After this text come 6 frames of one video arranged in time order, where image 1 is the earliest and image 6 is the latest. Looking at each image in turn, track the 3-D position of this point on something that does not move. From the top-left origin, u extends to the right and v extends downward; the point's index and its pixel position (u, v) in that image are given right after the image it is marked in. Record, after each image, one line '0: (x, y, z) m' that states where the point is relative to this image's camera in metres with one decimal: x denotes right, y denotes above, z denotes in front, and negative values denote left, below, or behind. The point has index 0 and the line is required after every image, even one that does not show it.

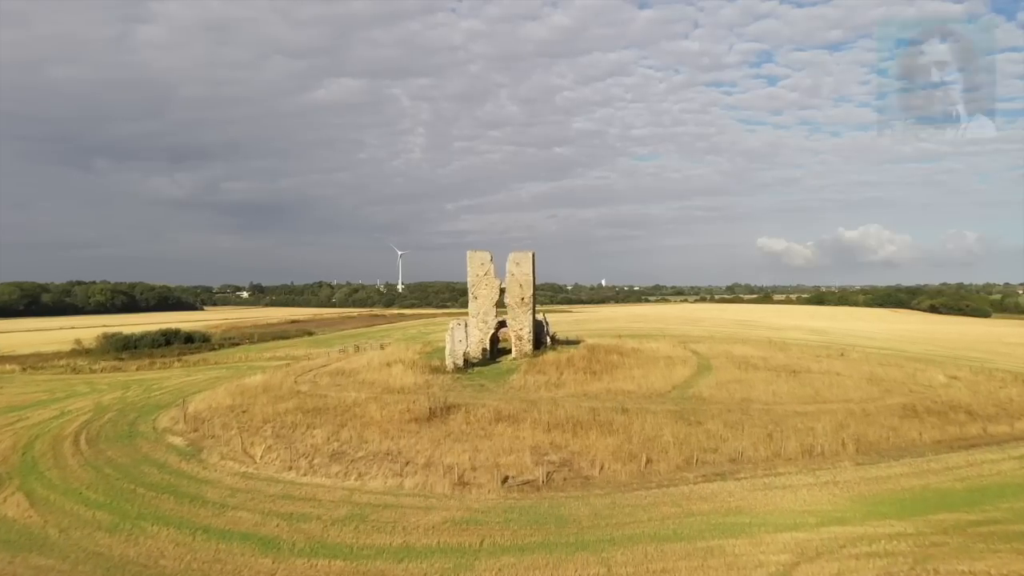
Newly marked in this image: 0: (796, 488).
0: (+5.2, -3.7, +15.3) m
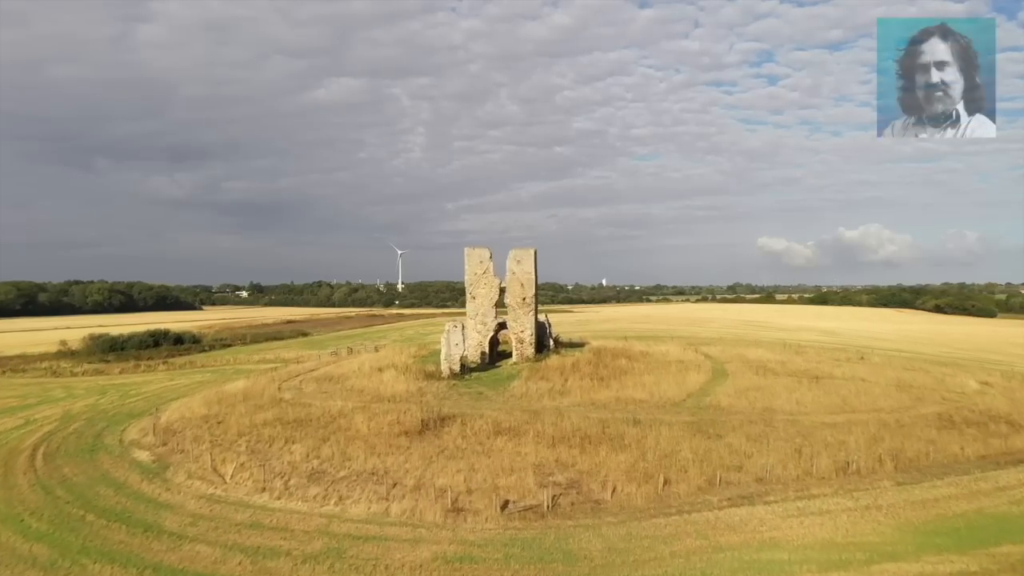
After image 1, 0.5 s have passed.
0: (+5.2, -3.7, +13.5) m
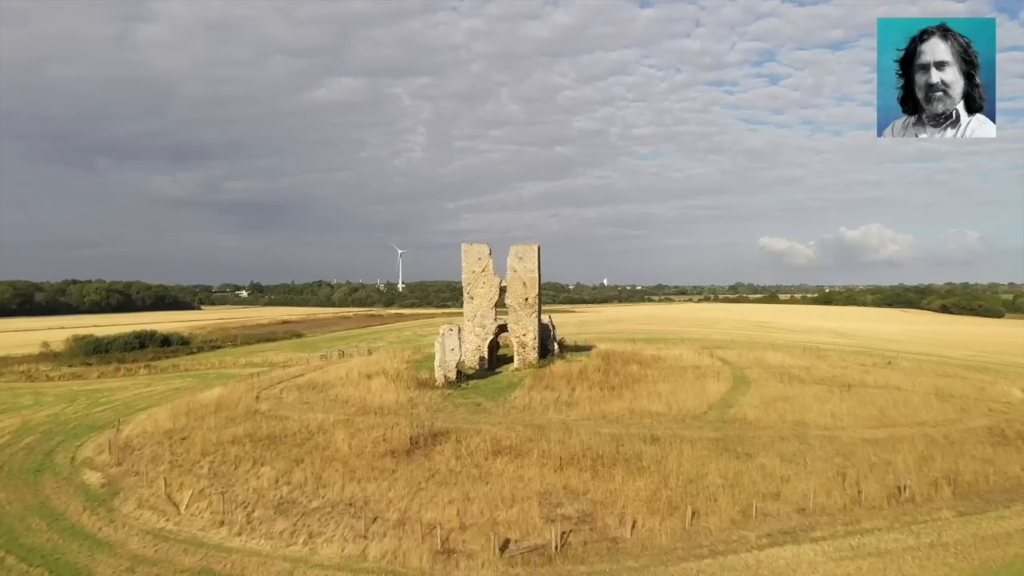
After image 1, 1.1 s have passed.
0: (+5.2, -3.6, +11.4) m
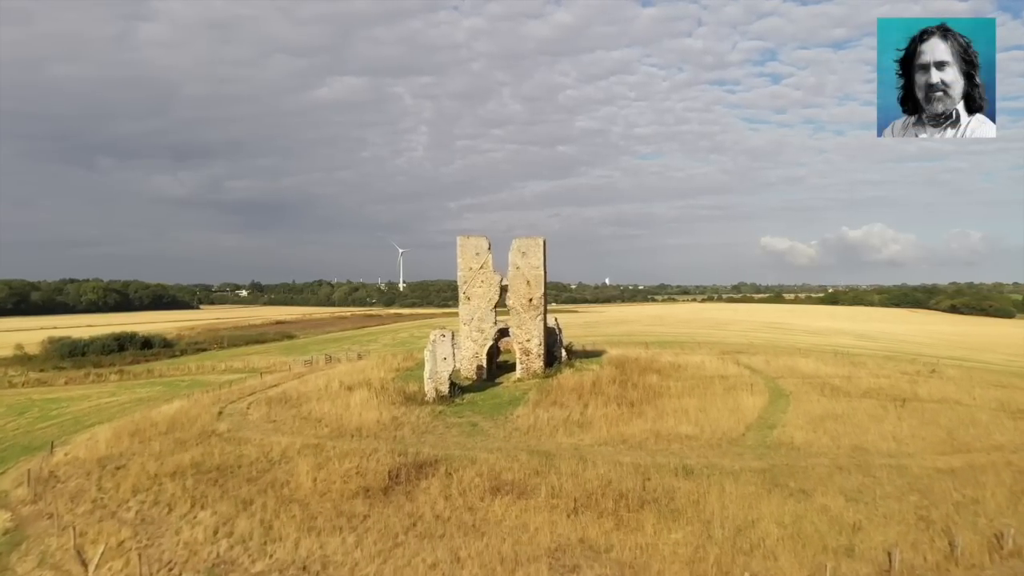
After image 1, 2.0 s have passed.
0: (+5.3, -3.6, +8.5) m
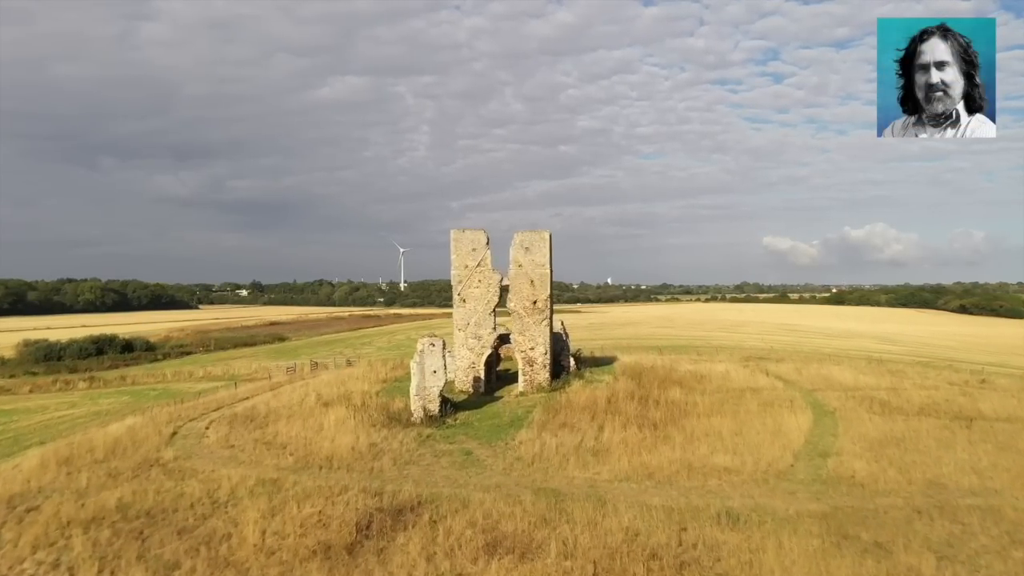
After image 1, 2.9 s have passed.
0: (+5.3, -3.7, +5.9) m
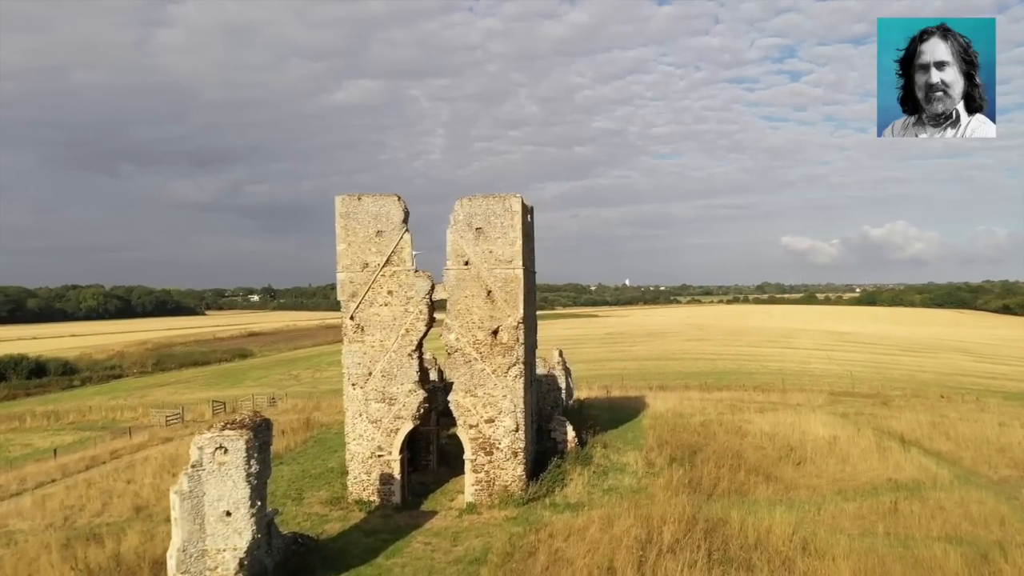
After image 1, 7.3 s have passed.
0: (+4.4, -3.8, -2.8) m
